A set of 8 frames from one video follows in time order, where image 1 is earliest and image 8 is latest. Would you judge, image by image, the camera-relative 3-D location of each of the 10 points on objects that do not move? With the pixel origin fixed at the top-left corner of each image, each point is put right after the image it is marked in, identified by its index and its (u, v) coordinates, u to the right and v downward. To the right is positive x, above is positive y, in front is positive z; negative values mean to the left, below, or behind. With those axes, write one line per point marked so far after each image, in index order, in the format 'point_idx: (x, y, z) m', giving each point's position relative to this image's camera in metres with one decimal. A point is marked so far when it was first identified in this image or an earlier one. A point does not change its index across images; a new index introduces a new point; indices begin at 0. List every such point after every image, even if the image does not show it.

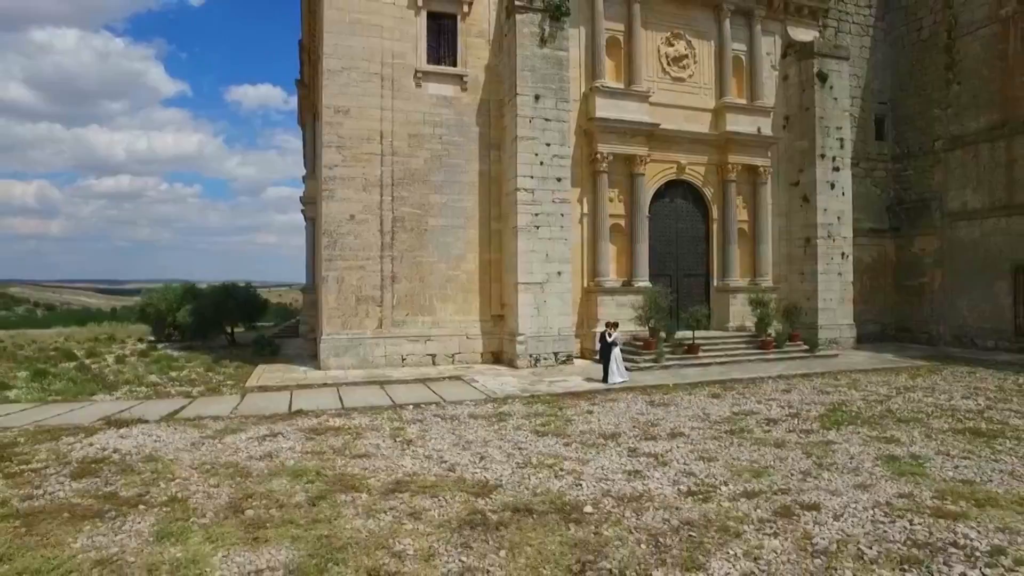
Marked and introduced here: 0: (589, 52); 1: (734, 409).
0: (+1.4, +4.5, +12.7) m
1: (+2.6, -1.4, +7.9) m
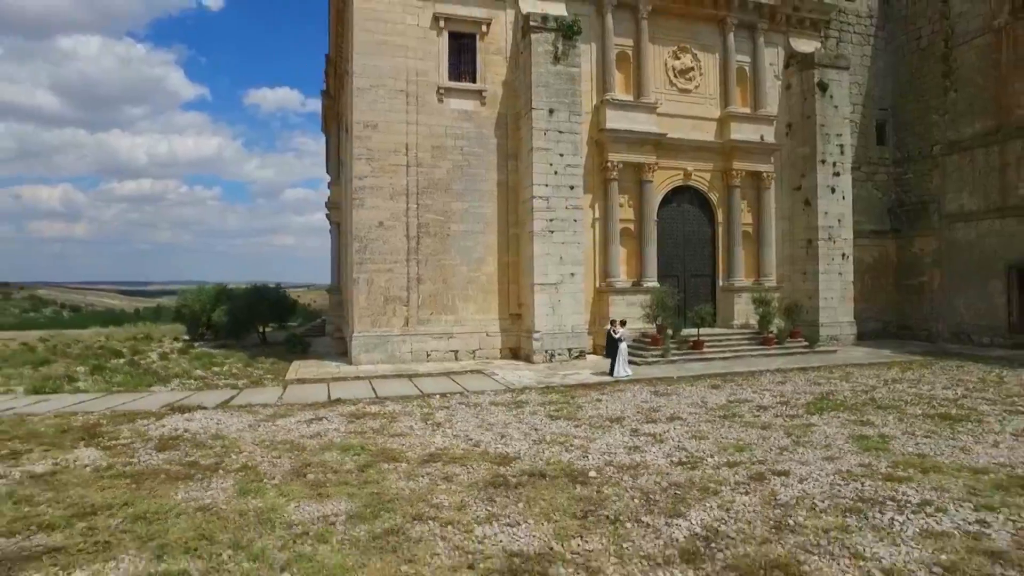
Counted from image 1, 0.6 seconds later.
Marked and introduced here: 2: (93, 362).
0: (+1.8, +4.5, +13.5) m
1: (+2.9, -1.4, +8.7) m
2: (-8.7, -1.5, +13.9) m
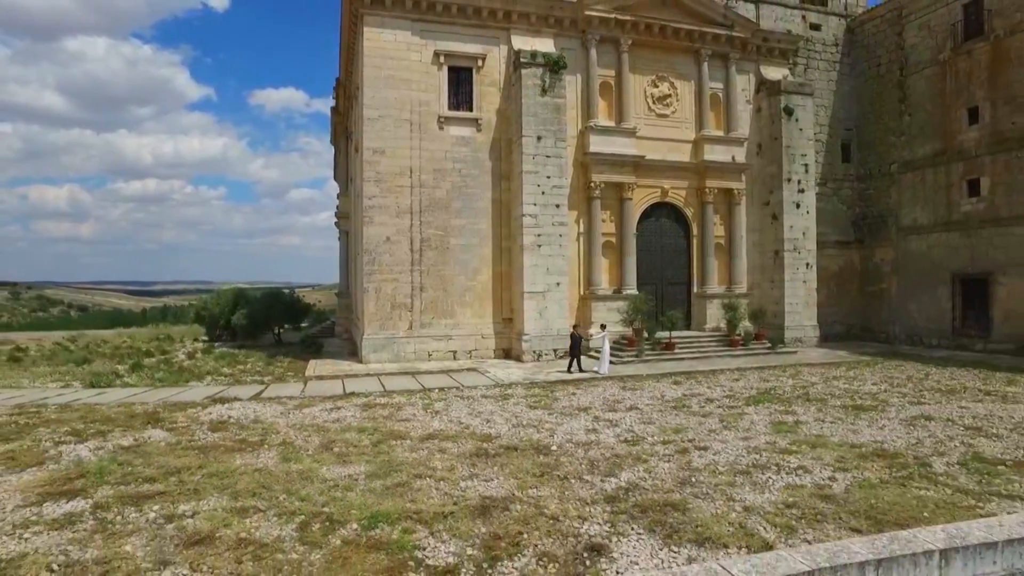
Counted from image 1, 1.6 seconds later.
0: (+1.6, +4.3, +15.0) m
1: (+2.7, -1.6, +10.2) m
2: (-8.9, -1.7, +15.5) m
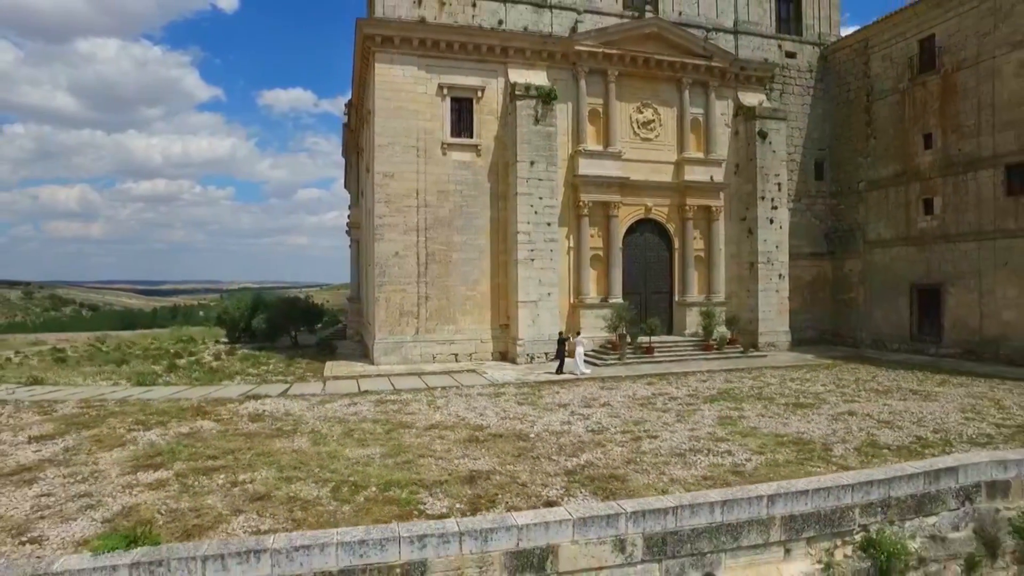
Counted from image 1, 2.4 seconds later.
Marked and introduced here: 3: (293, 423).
0: (+1.5, +4.1, +16.6) m
1: (+2.5, -1.8, +11.7) m
2: (-9.0, -1.9, +17.2) m
3: (-3.1, -1.9, +9.4) m
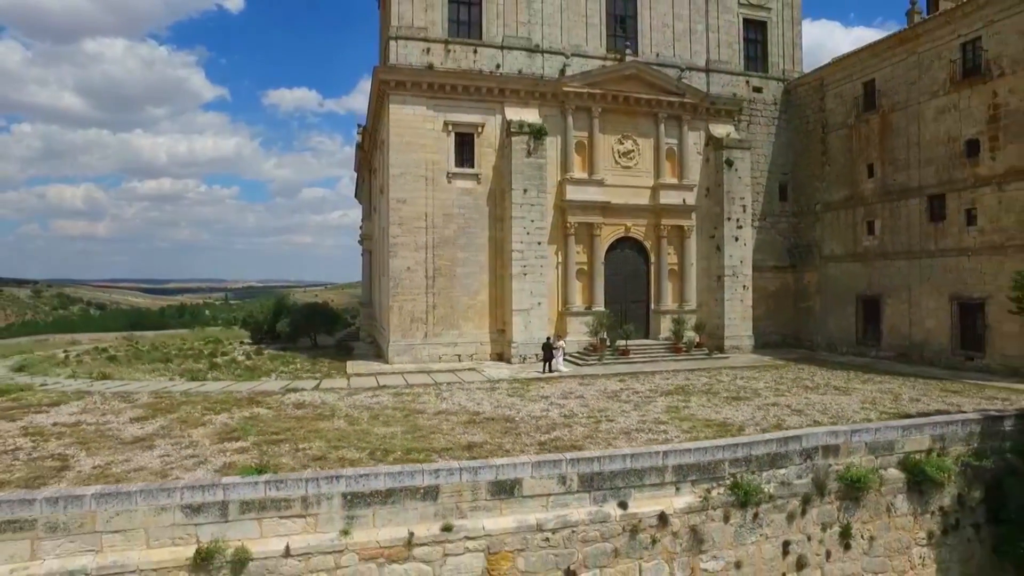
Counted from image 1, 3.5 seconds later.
0: (+1.4, +3.8, +19.0) m
1: (+2.4, -2.1, +14.2) m
2: (-9.1, -2.1, +19.7) m
3: (-3.2, -2.2, +11.9) m
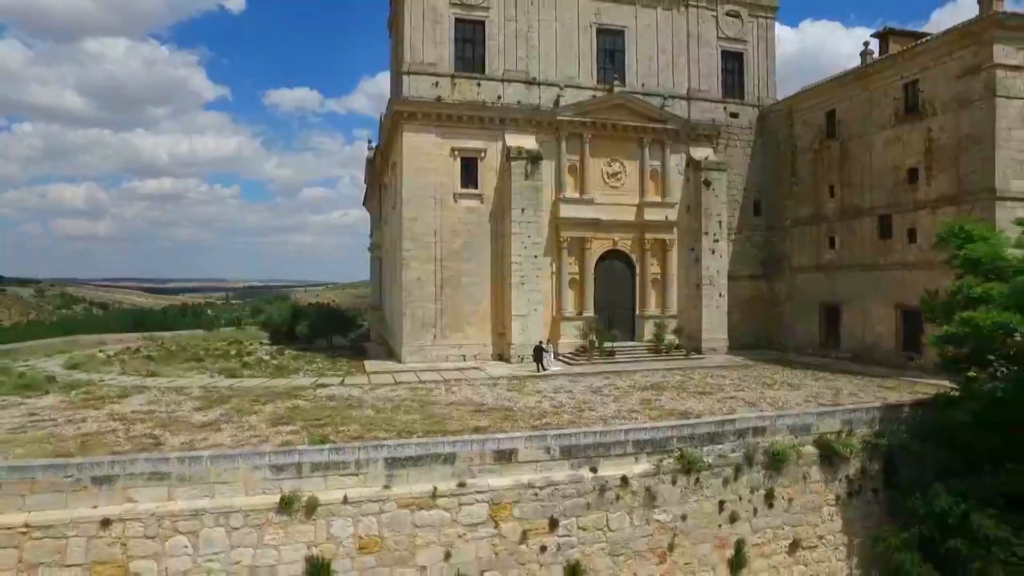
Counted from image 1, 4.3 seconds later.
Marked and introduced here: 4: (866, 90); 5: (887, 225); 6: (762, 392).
0: (+1.4, +3.6, +21.3) m
1: (+2.4, -2.3, +16.4) m
2: (-9.1, -2.4, +21.9) m
3: (-3.3, -2.4, +14.1) m
4: (+10.2, +5.7, +19.2) m
5: (+10.4, +1.8, +18.5) m
6: (+5.5, -2.3, +14.8) m
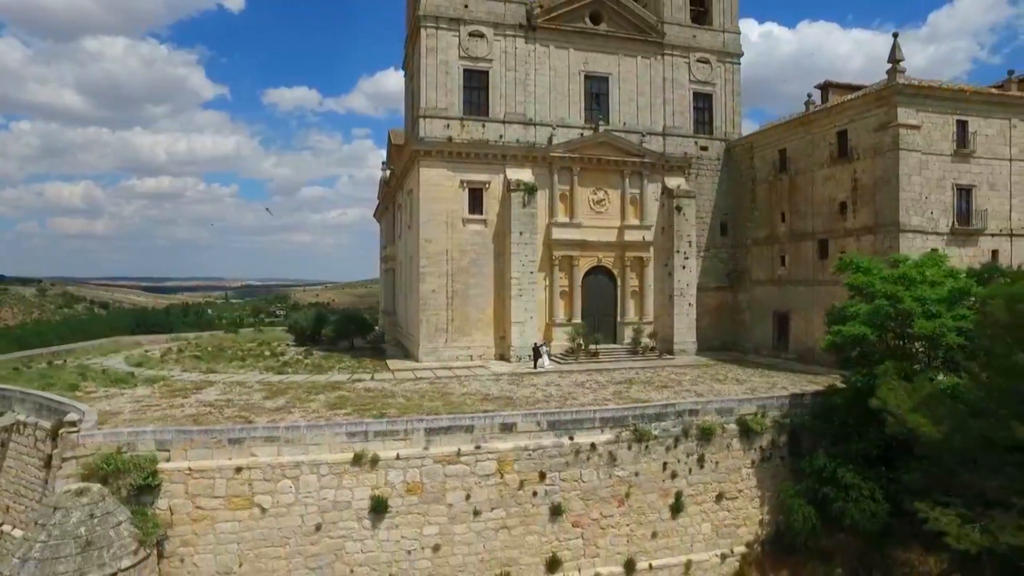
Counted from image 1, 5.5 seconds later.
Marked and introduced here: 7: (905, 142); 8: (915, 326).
0: (+1.4, +3.2, +24.9) m
1: (+2.3, -2.7, +20.1) m
2: (-9.1, -2.7, +25.6) m
3: (-3.3, -2.8, +17.8) m
4: (+10.2, +5.3, +23.0) m
5: (+10.4, +1.3, +22.3) m
6: (+5.5, -2.7, +18.5) m
7: (+11.2, +4.1, +19.0) m
8: (+7.5, -0.7, +12.5) m
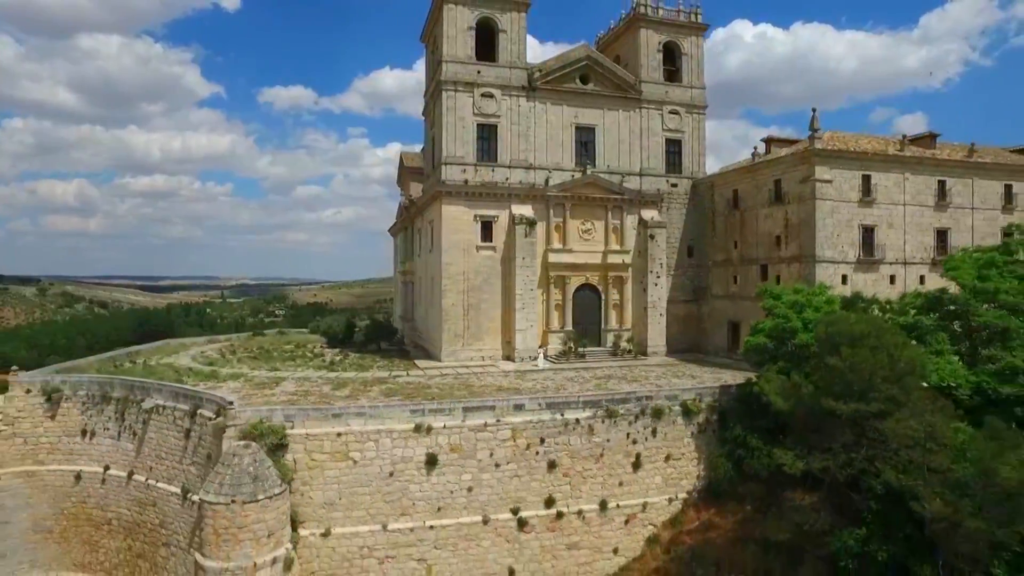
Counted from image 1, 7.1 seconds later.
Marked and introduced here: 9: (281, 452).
0: (+1.6, +2.6, +30.6) m
1: (+2.5, -3.3, +25.7) m
2: (-9.0, -3.3, +31.1) m
3: (-3.0, -3.4, +23.4) m
4: (+10.4, +4.7, +28.6) m
5: (+10.6, +0.7, +28.0) m
6: (+5.7, -3.3, +24.2) m
7: (+11.4, +3.5, +24.8) m
8: (+7.8, -1.4, +18.2) m
9: (-5.7, -4.1, +16.6) m
